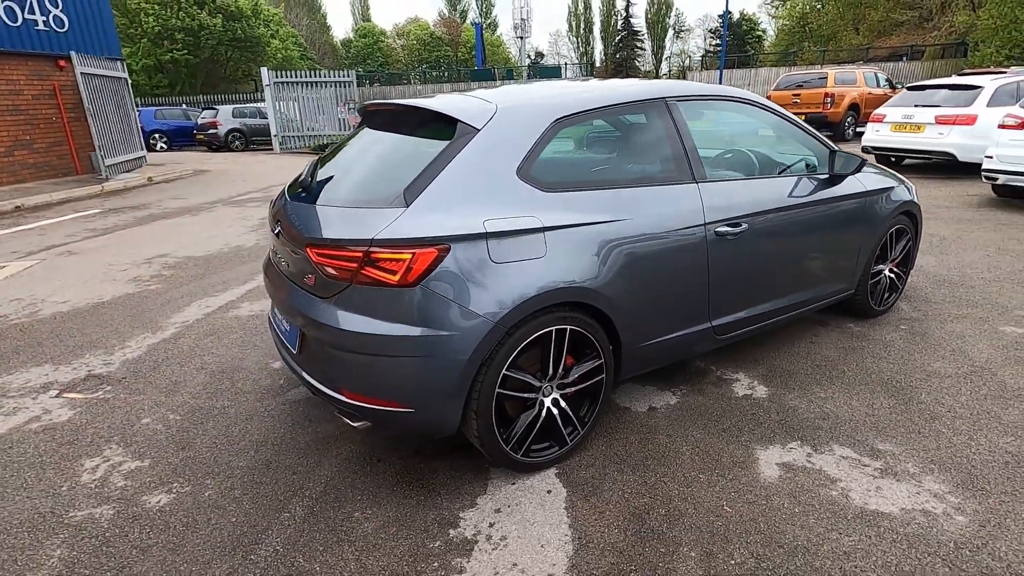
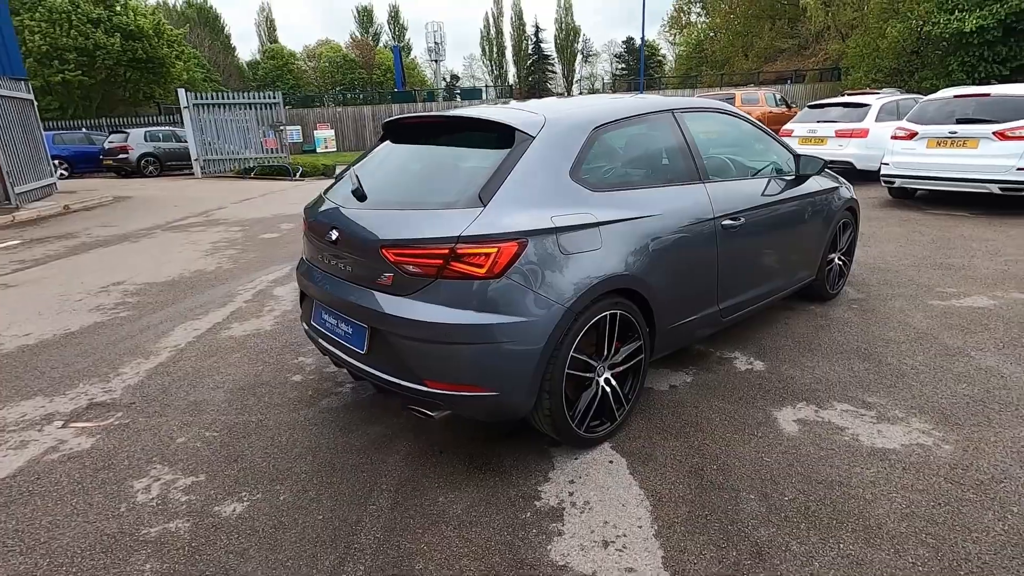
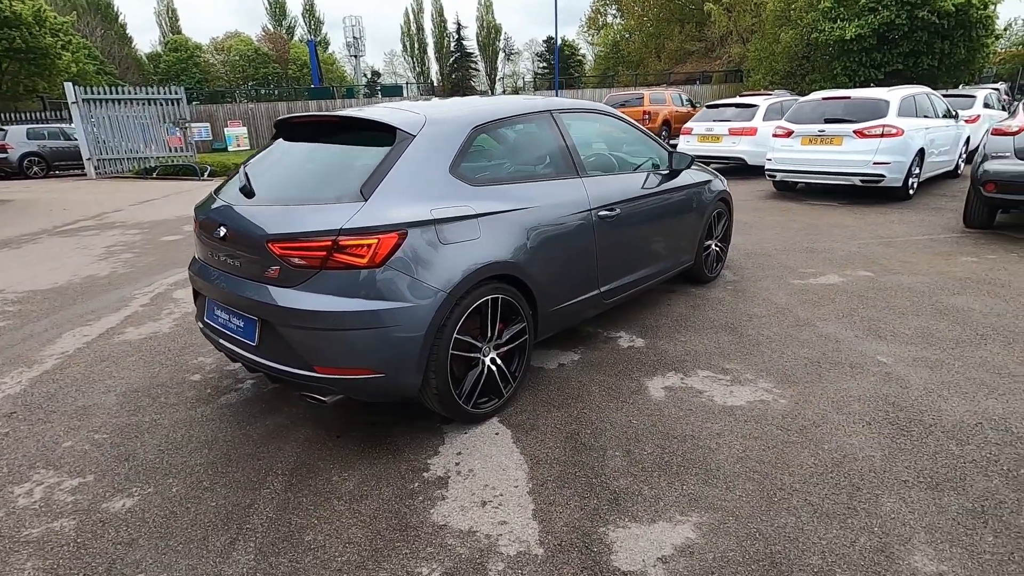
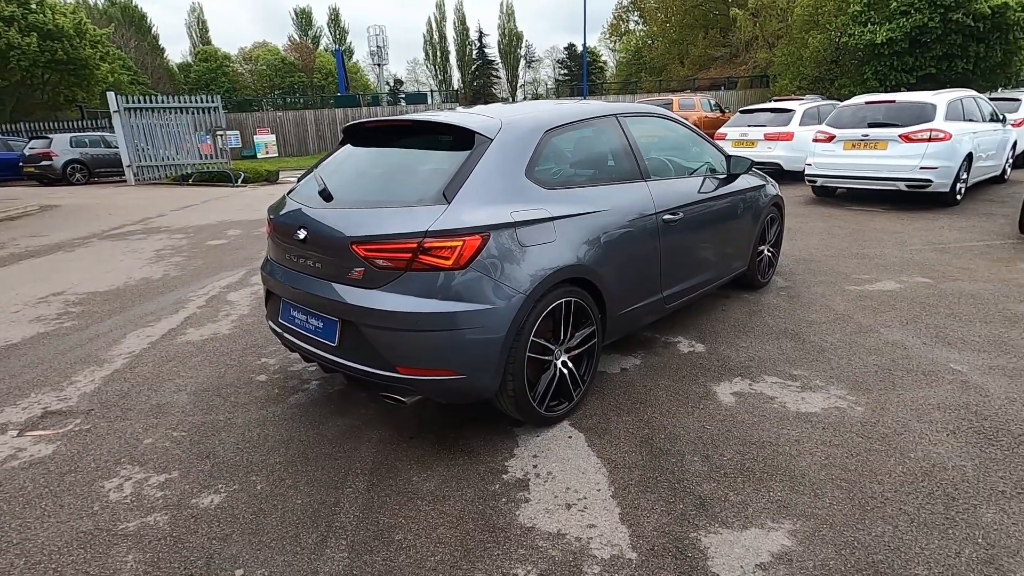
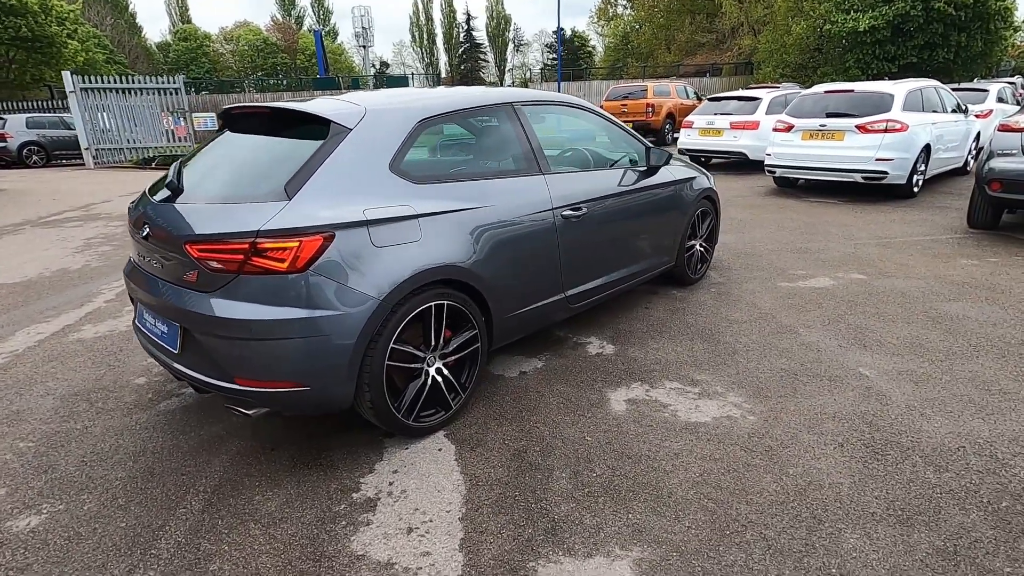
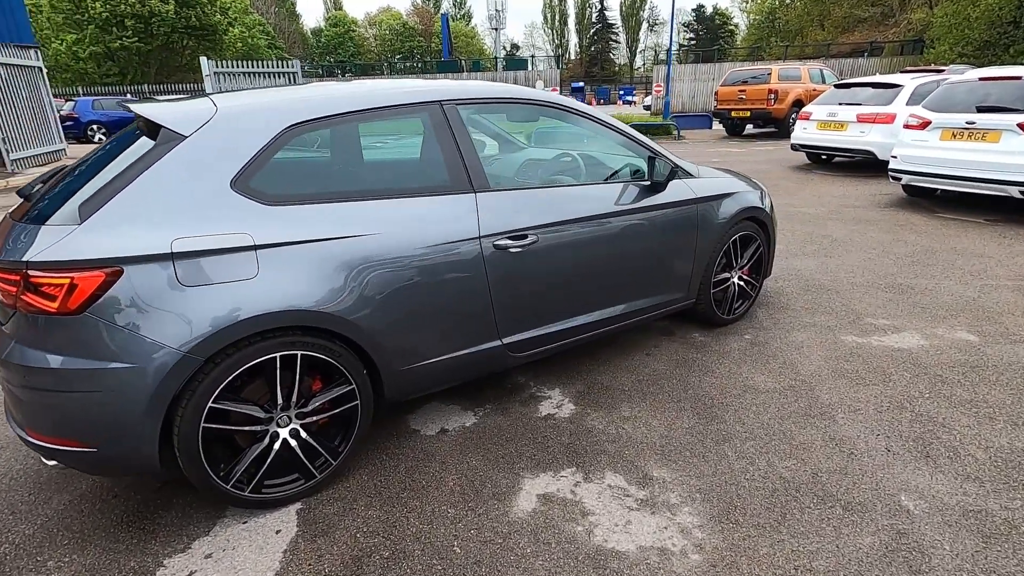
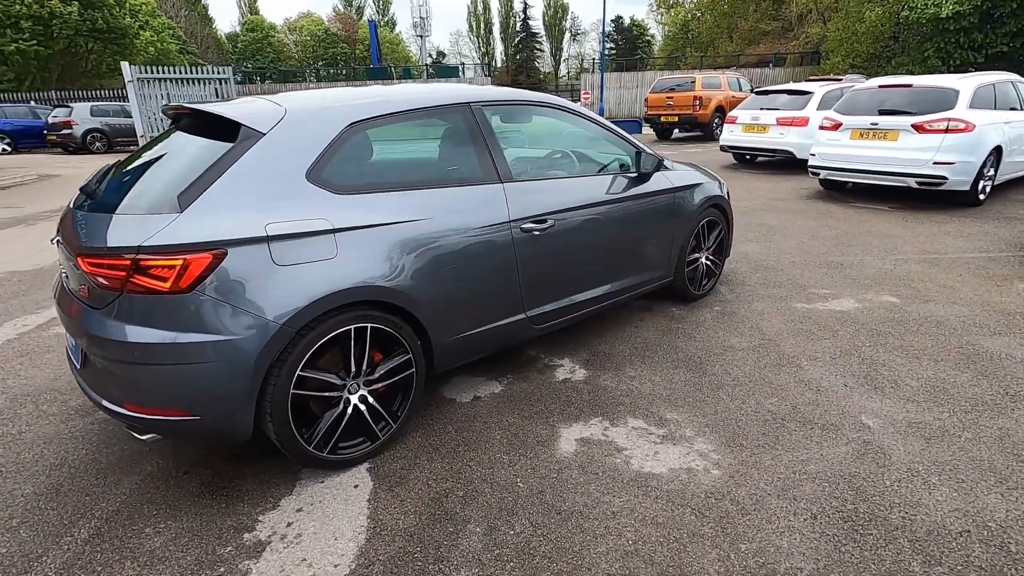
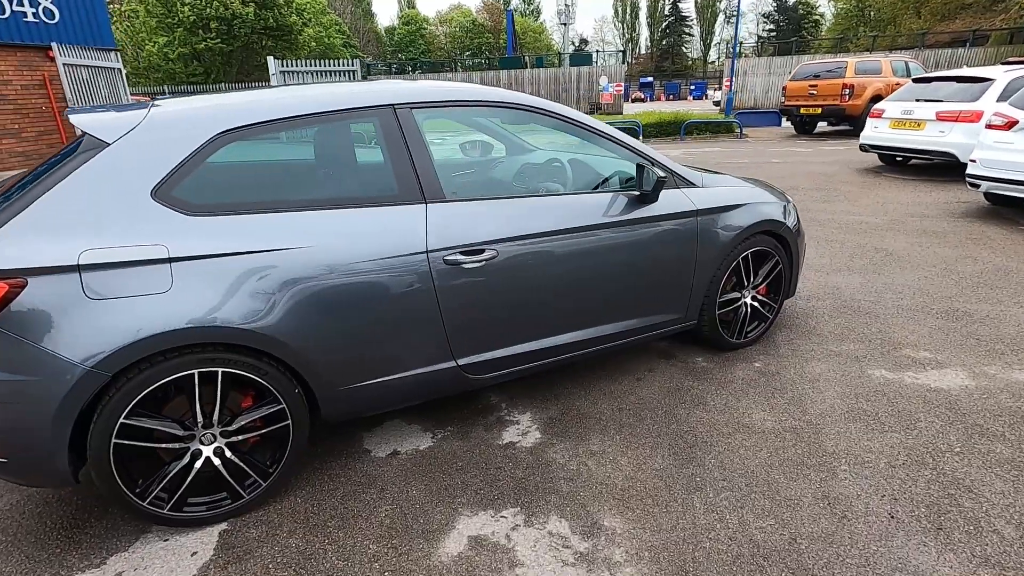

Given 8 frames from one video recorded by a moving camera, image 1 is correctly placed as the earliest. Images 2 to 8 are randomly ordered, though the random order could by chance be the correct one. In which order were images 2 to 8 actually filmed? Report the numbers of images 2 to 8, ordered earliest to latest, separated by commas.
2, 4, 3, 5, 7, 6, 8
